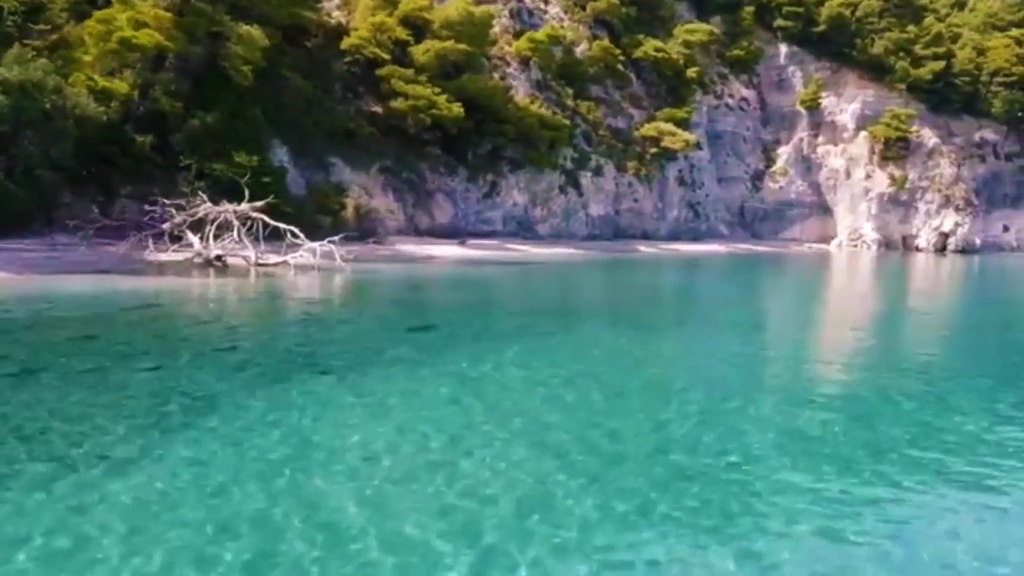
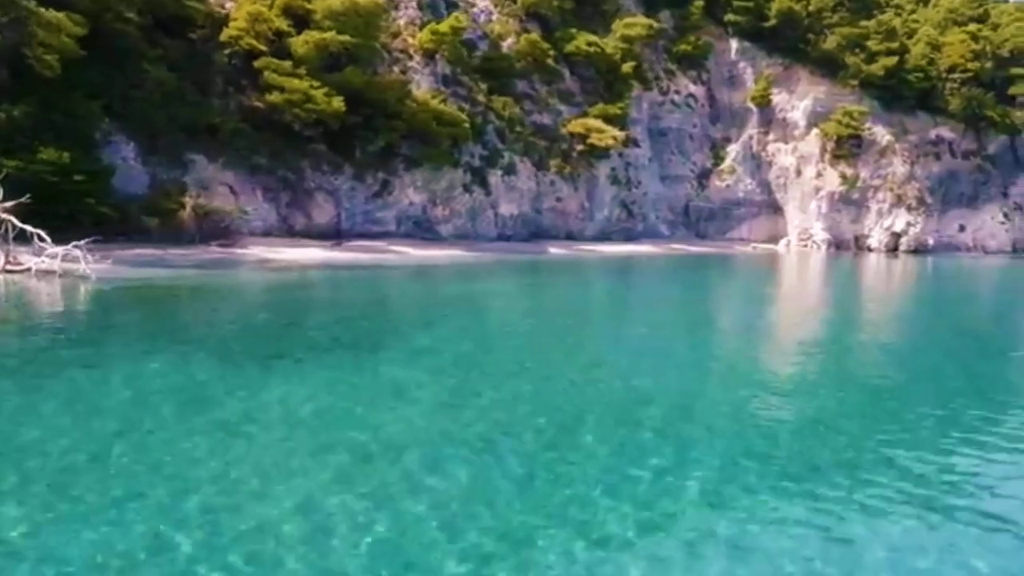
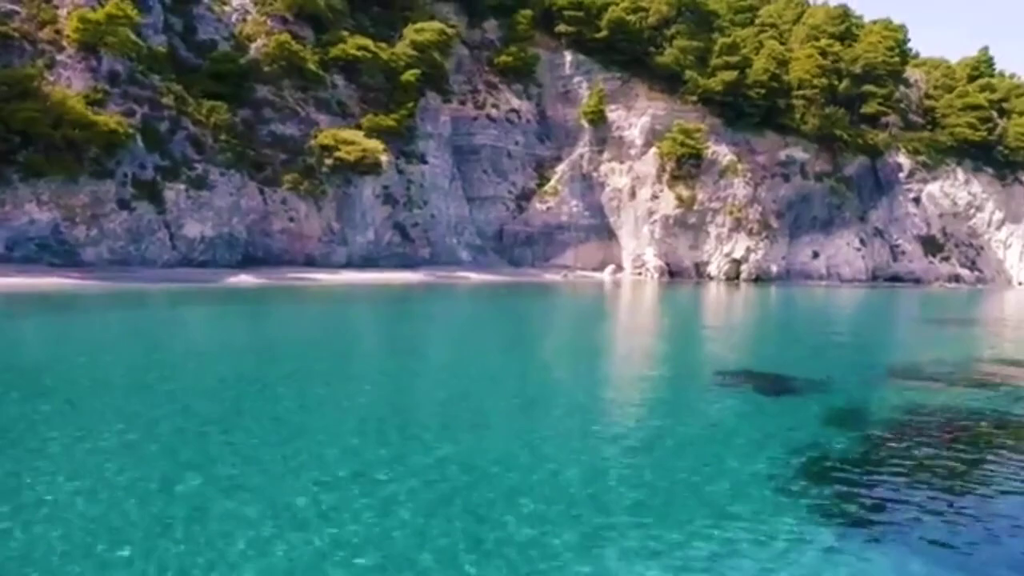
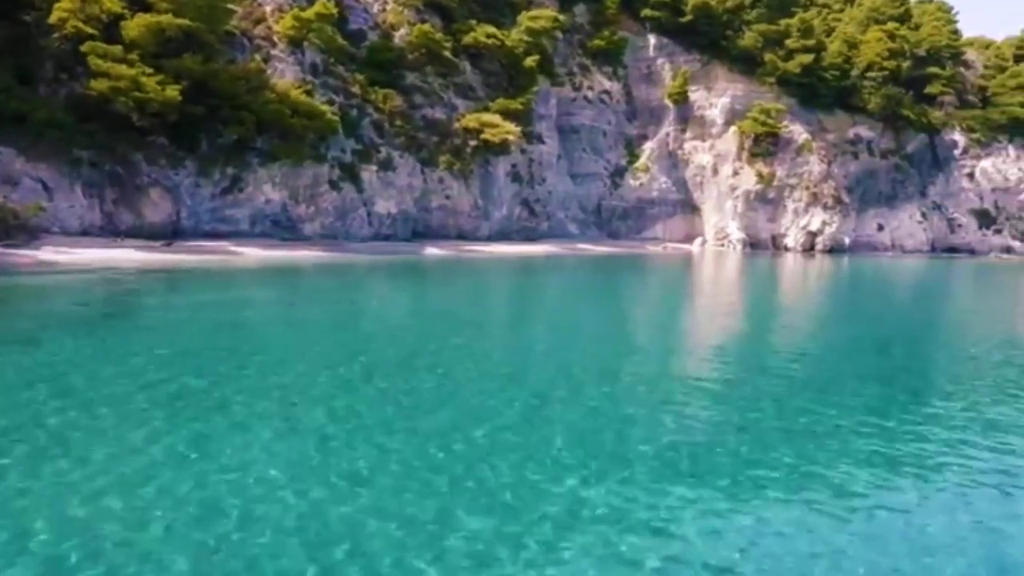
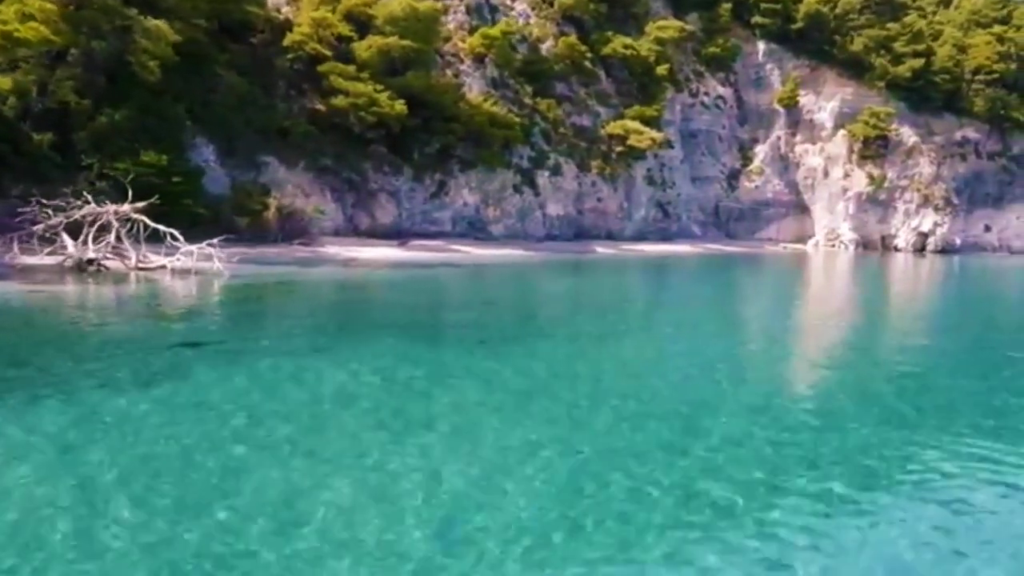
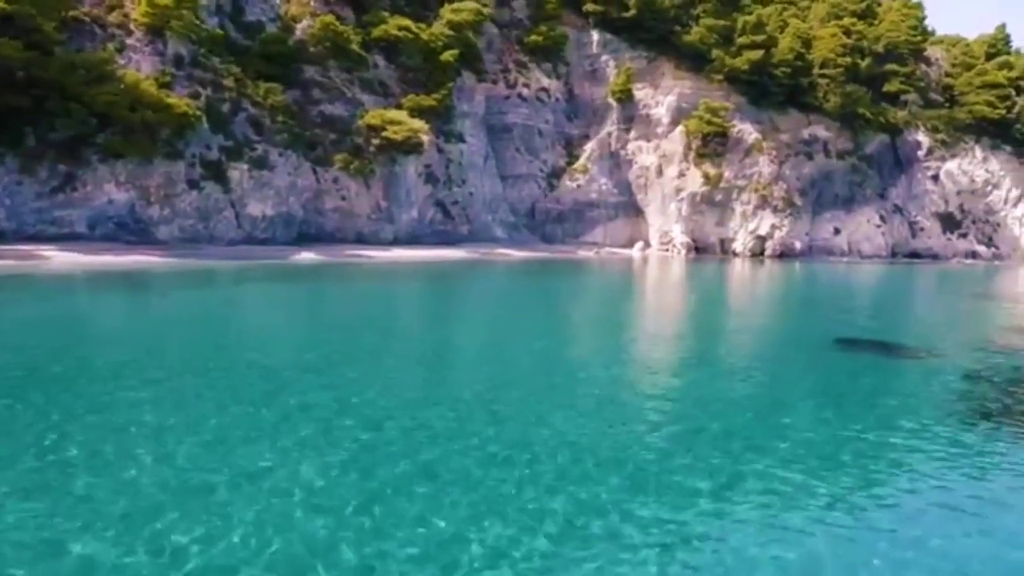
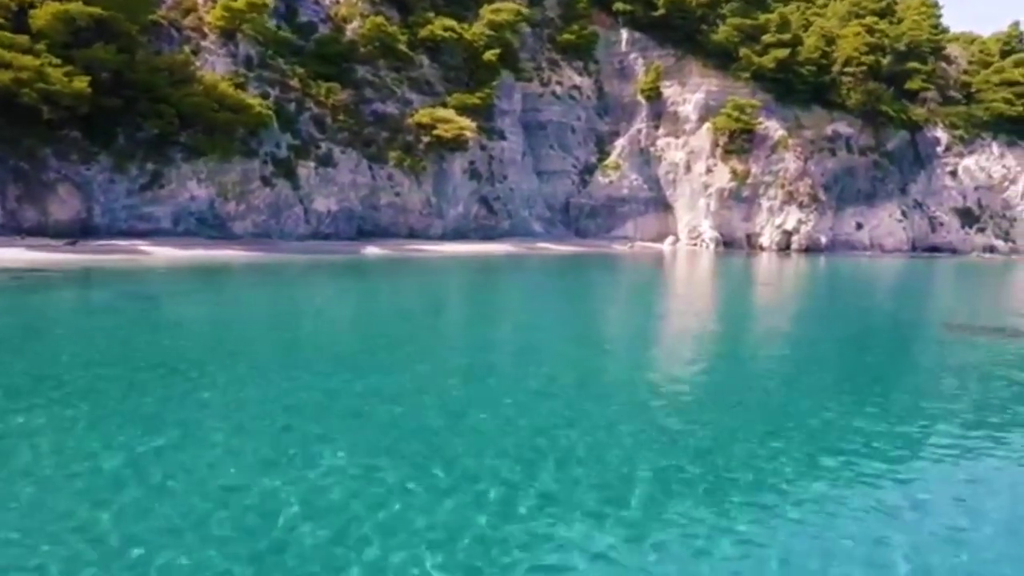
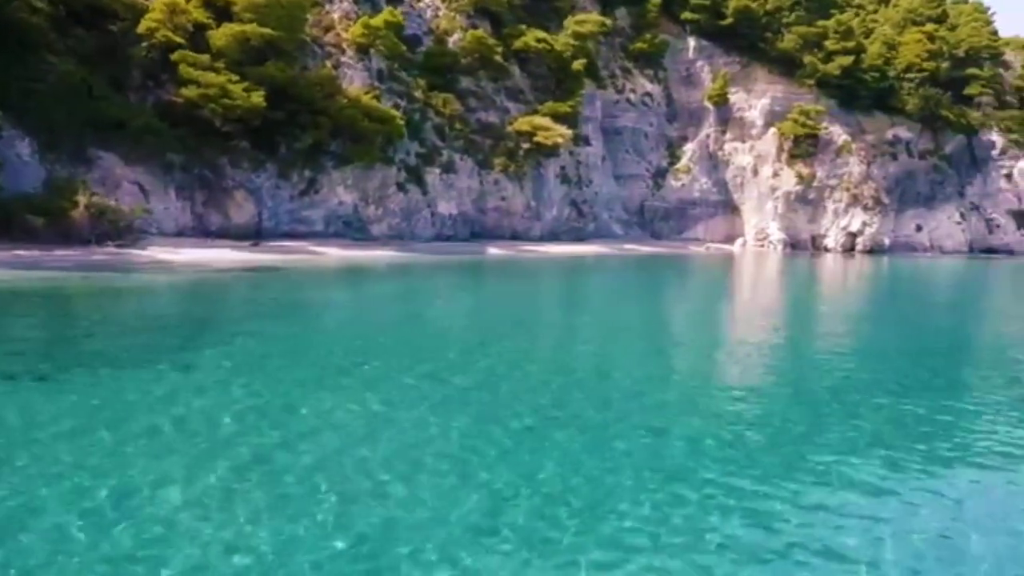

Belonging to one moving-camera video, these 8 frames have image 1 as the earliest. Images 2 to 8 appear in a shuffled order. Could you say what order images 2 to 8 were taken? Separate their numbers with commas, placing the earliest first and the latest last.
5, 2, 8, 4, 7, 6, 3
